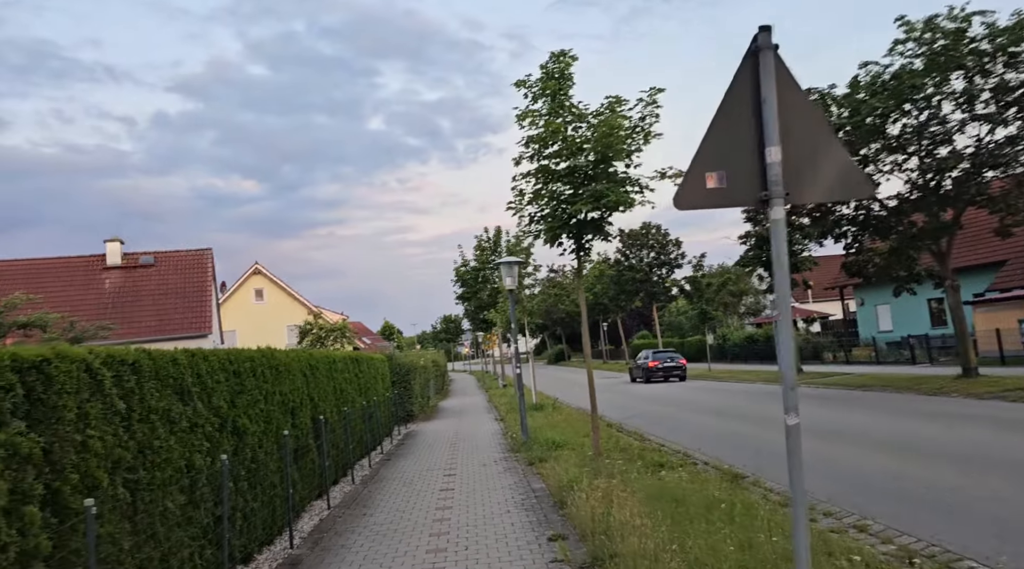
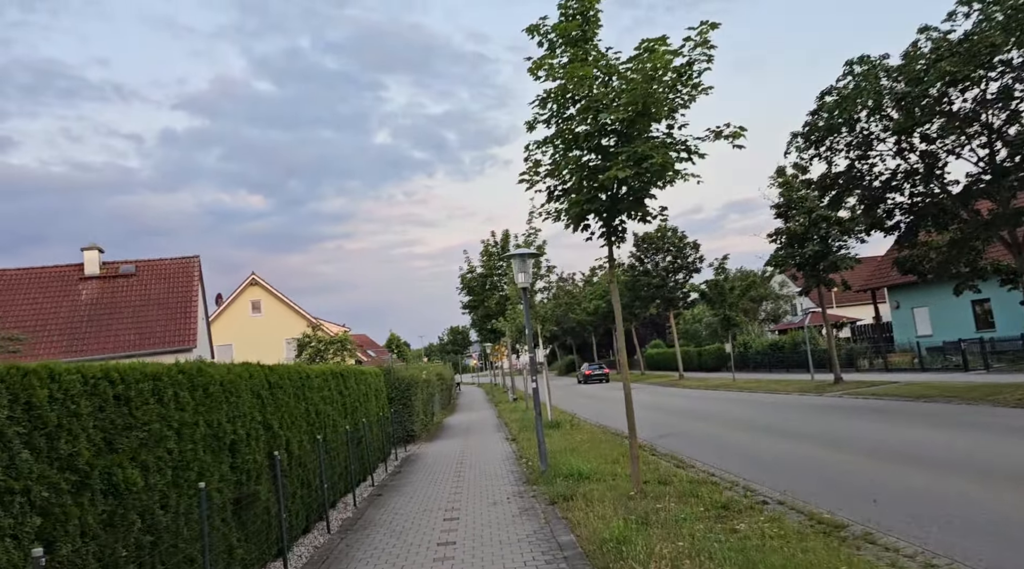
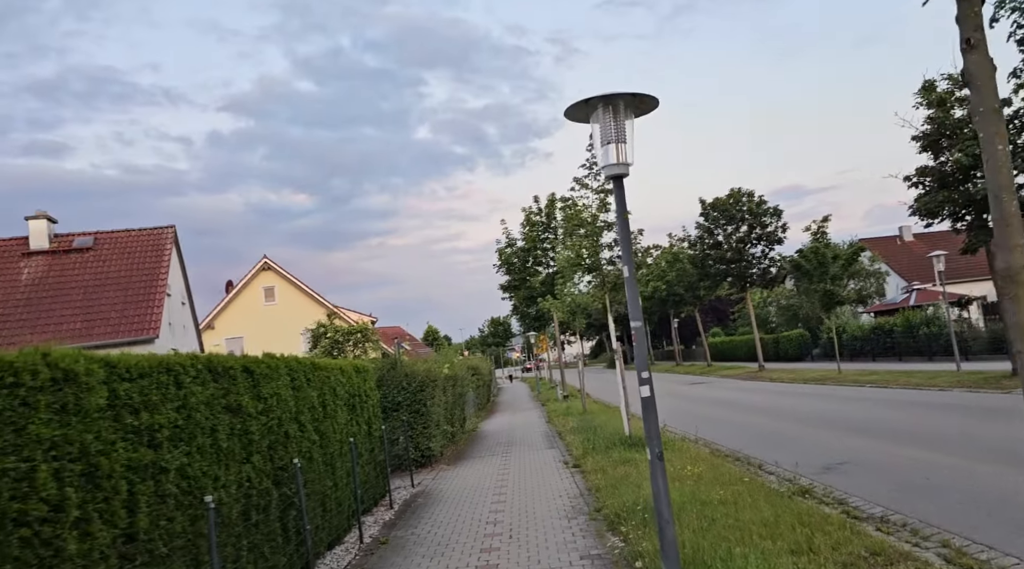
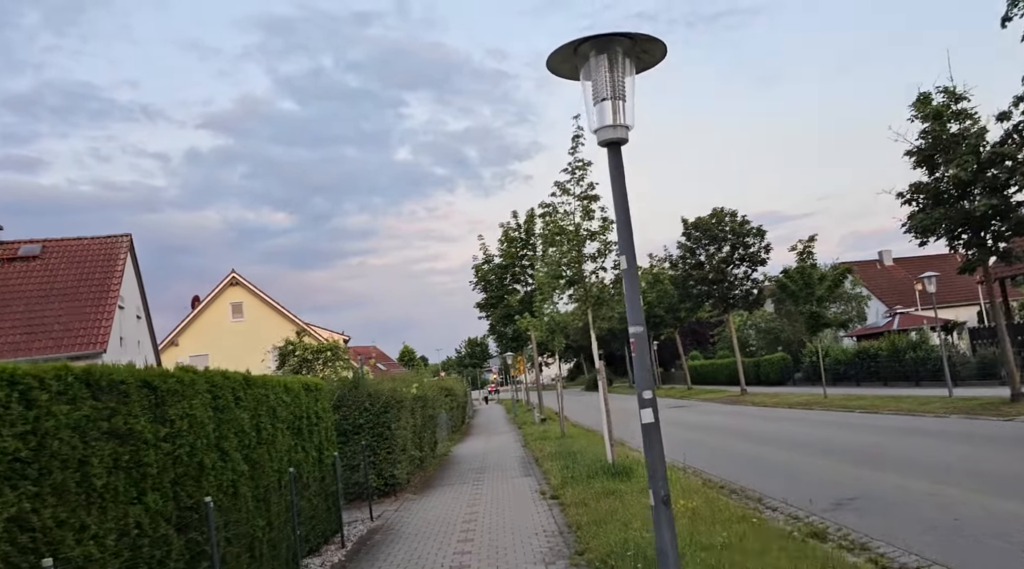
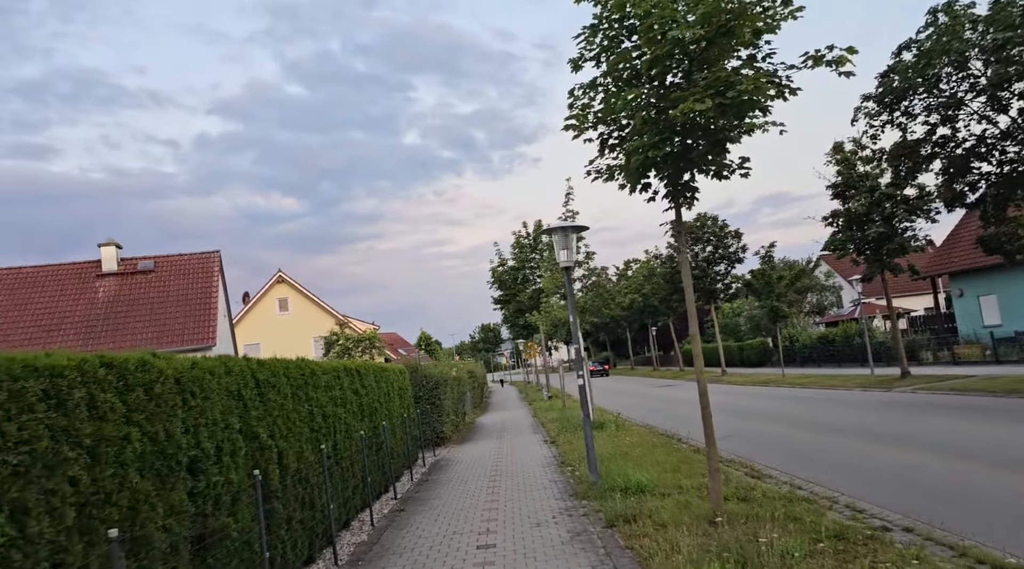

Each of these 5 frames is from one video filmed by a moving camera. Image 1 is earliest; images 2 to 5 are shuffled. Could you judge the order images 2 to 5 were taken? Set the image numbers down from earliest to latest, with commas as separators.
2, 5, 3, 4
